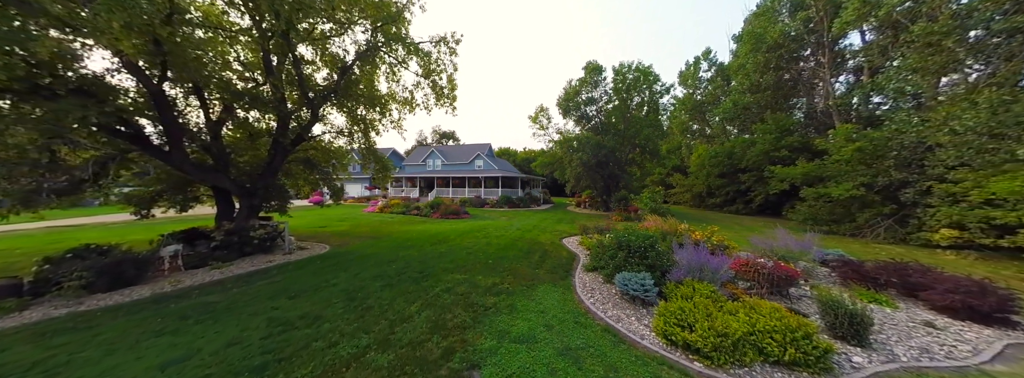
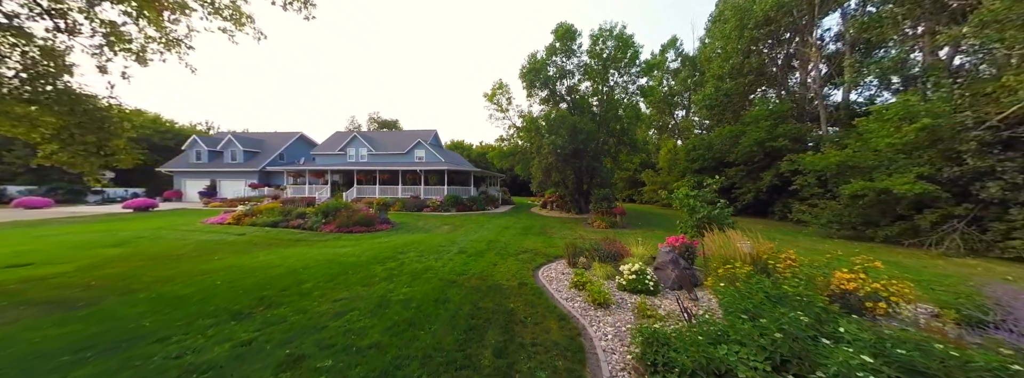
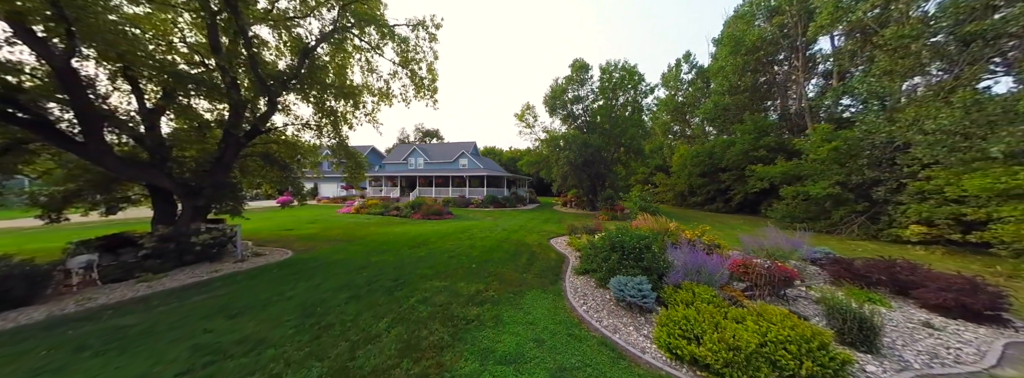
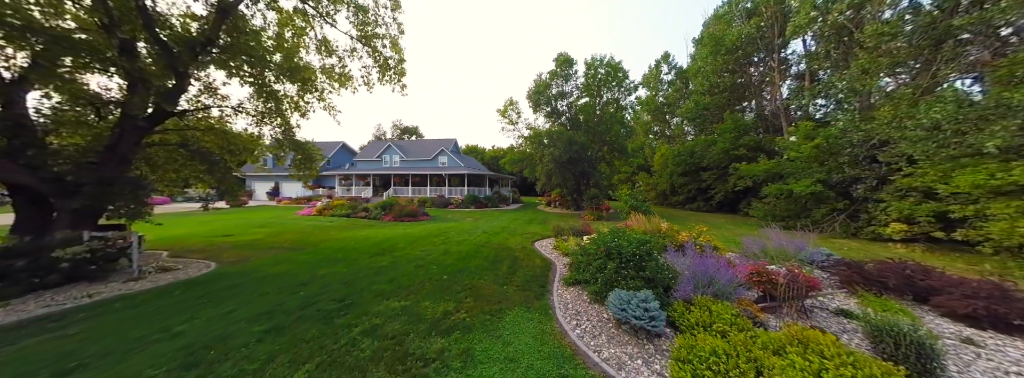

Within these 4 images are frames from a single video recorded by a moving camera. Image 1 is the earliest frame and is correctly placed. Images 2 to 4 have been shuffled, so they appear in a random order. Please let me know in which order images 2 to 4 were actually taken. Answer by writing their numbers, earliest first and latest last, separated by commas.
3, 4, 2
